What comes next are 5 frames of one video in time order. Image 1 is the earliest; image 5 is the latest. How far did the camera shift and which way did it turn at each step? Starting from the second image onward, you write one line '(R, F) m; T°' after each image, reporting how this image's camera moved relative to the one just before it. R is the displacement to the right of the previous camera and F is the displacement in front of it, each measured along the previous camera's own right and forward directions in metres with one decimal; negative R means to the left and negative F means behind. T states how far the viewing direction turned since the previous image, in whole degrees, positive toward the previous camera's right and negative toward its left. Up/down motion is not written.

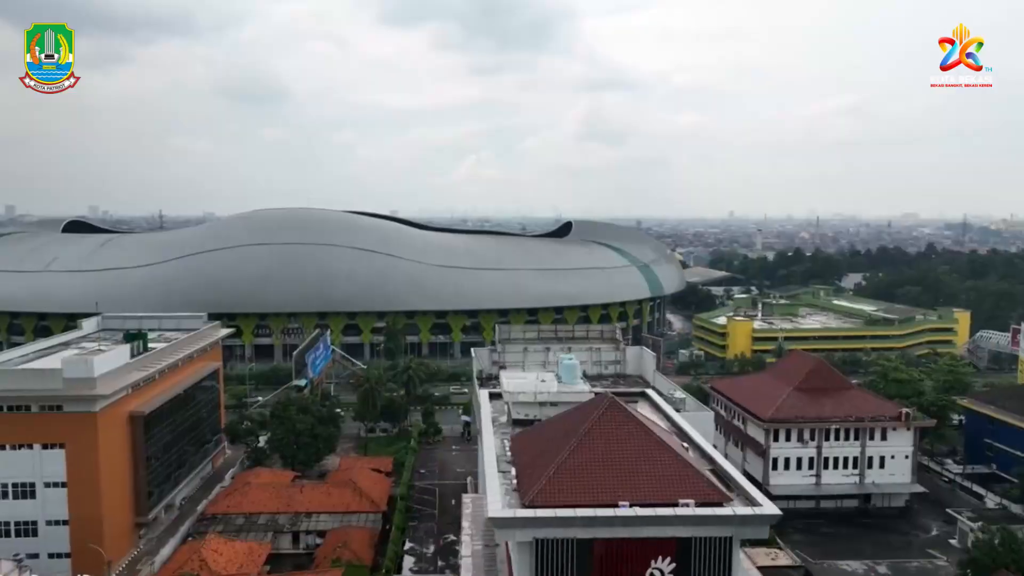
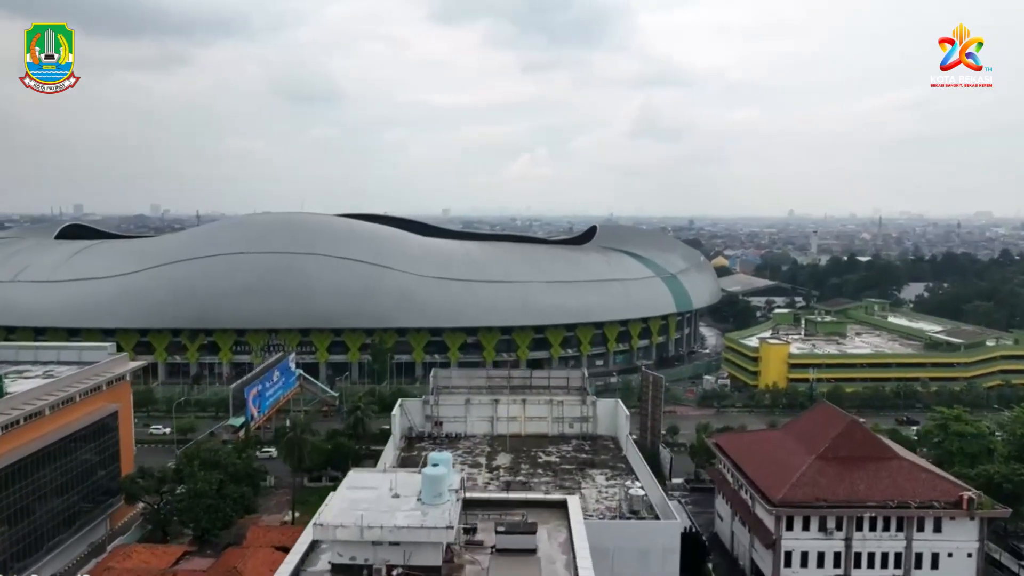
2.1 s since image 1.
(+2.0, +3.6) m; -4°
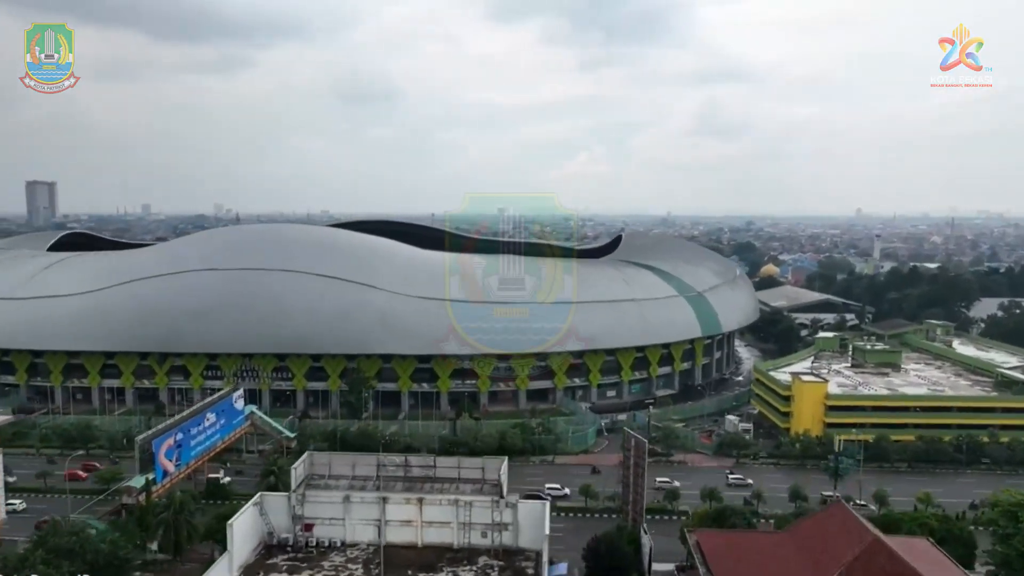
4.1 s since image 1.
(+2.2, +3.5) m; -4°
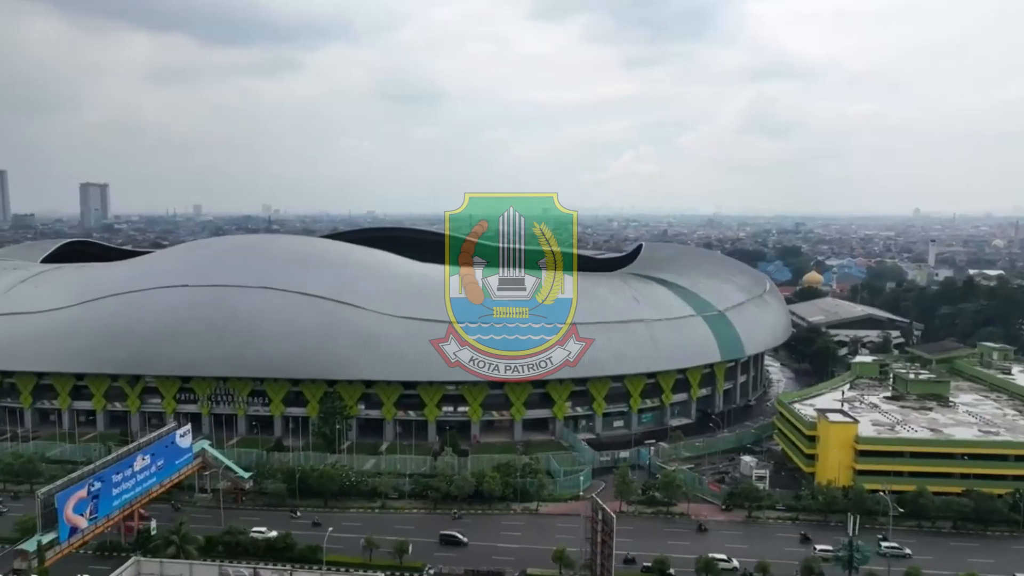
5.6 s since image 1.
(+1.7, +2.5) m; -4°
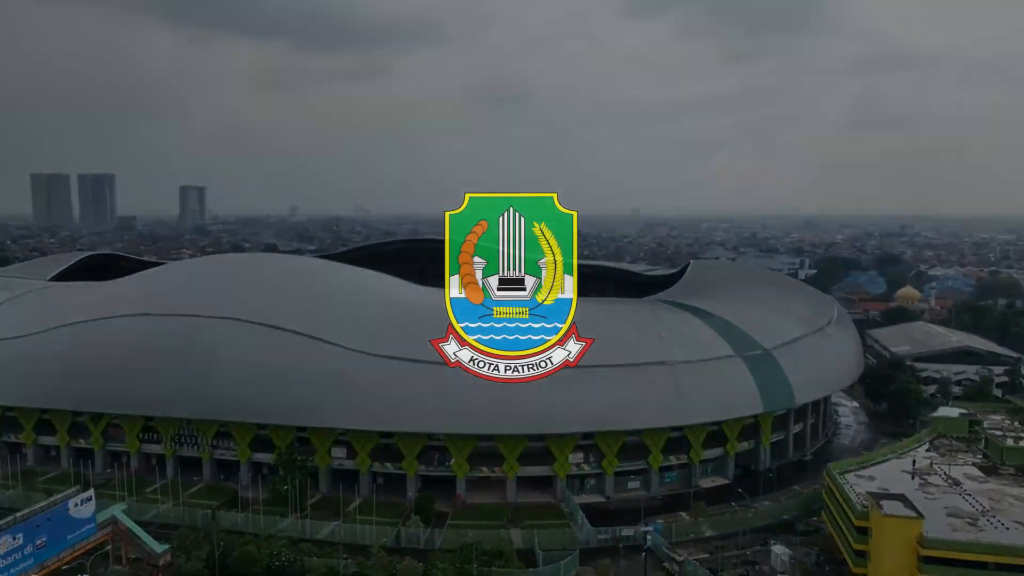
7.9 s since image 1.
(+2.8, +3.9) m; -7°
